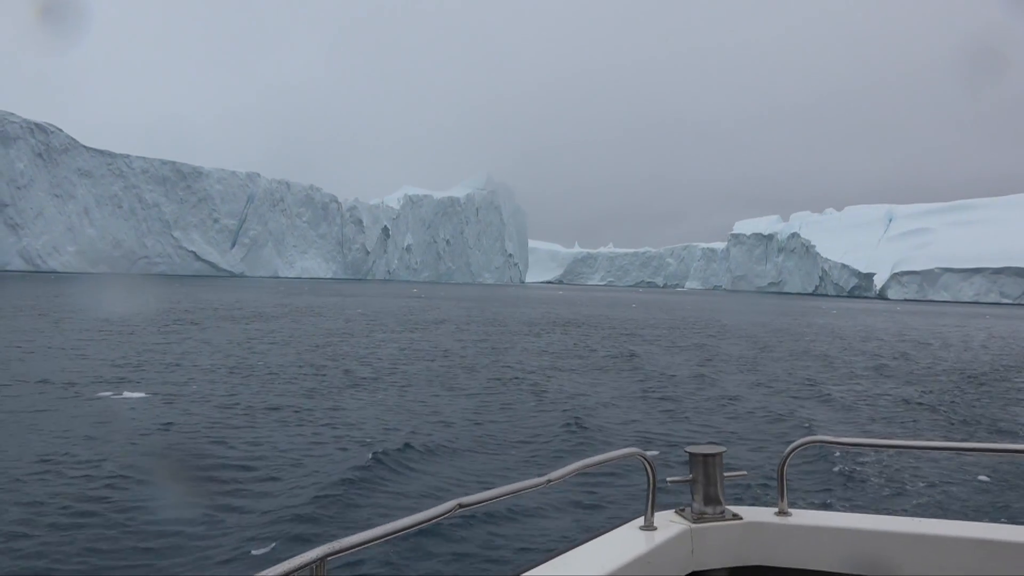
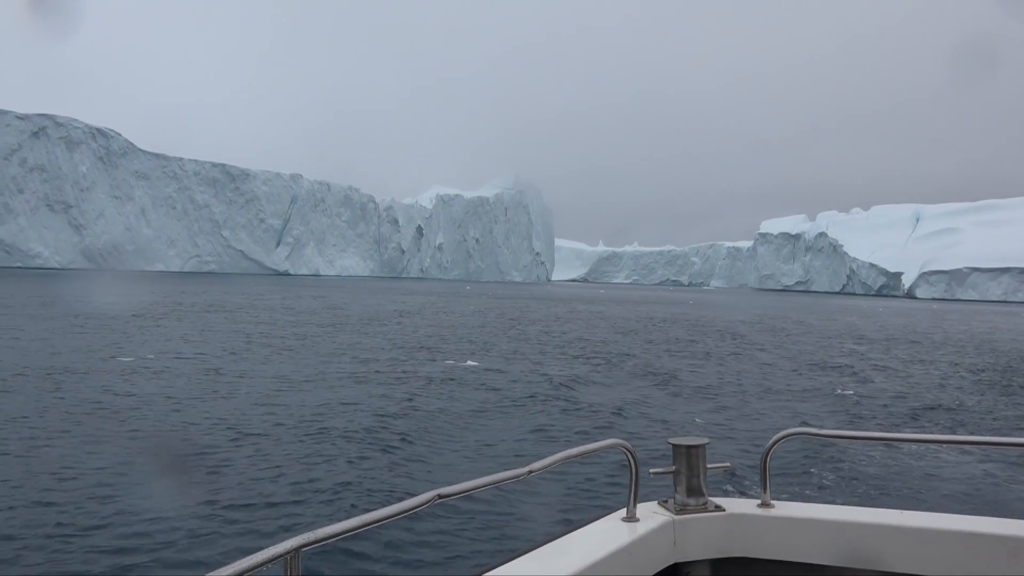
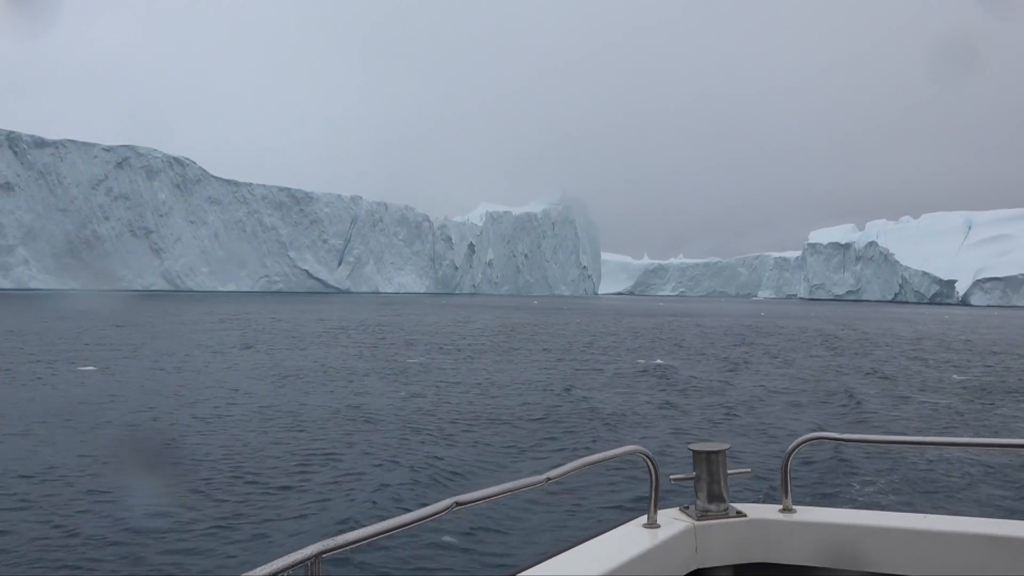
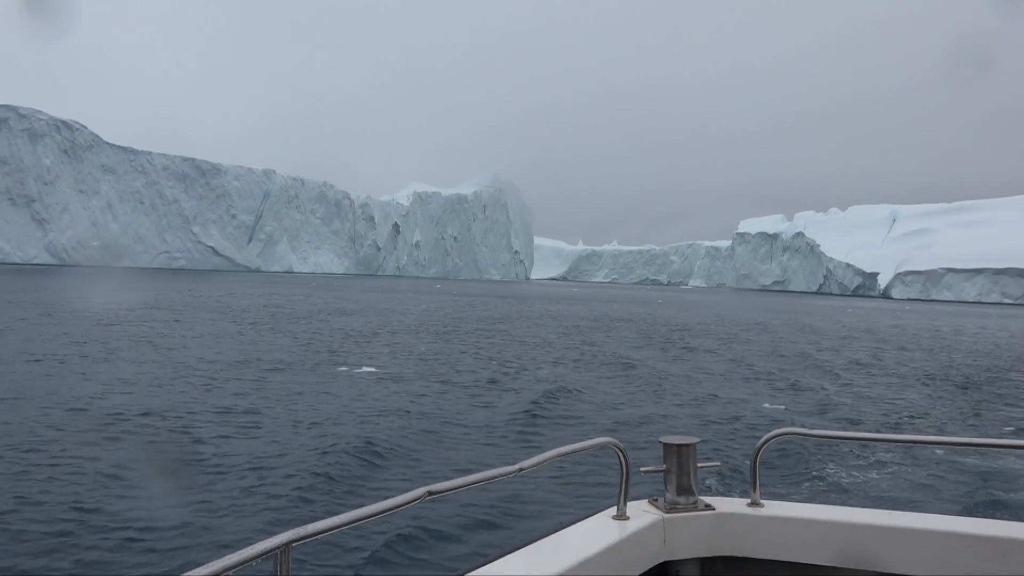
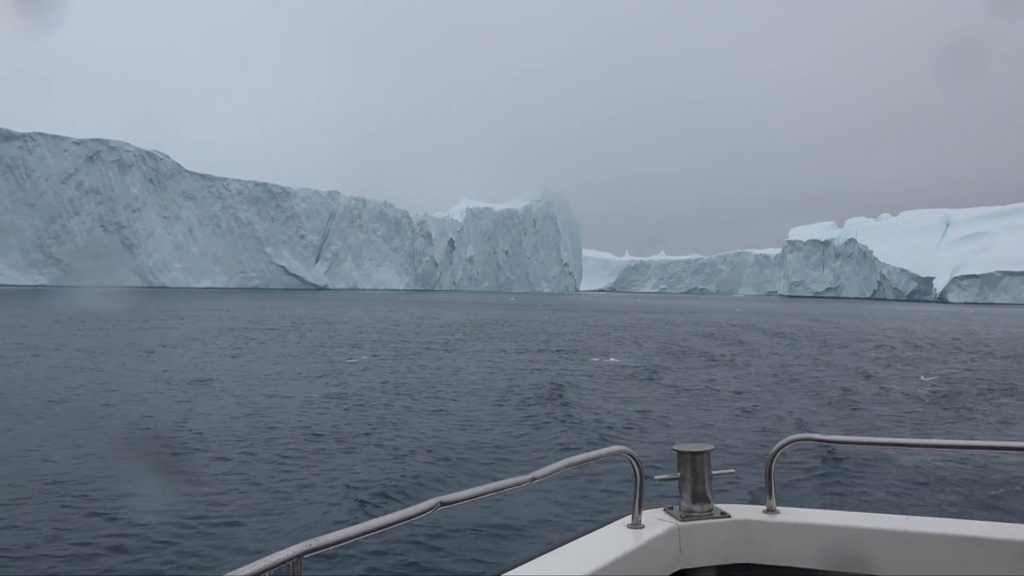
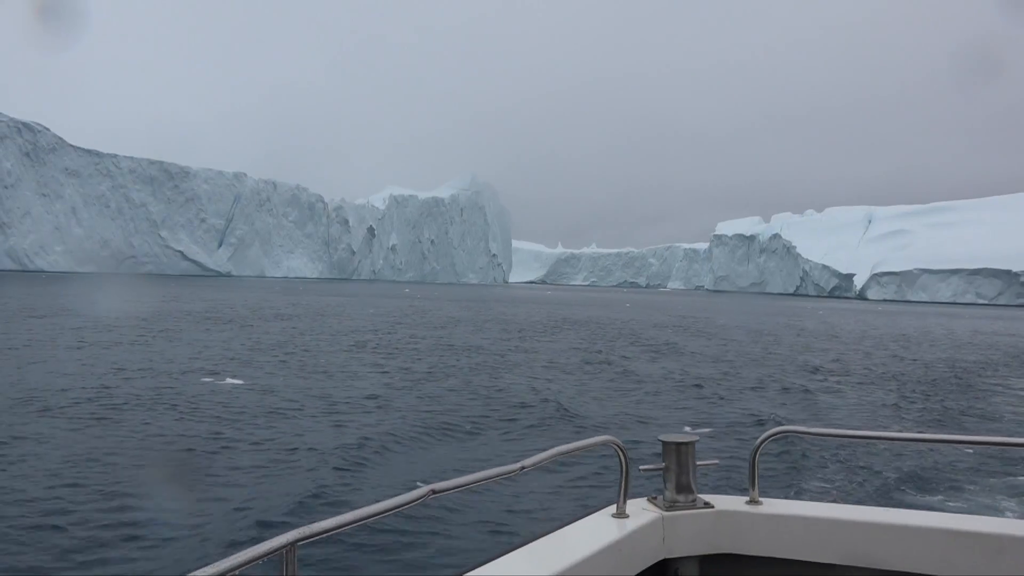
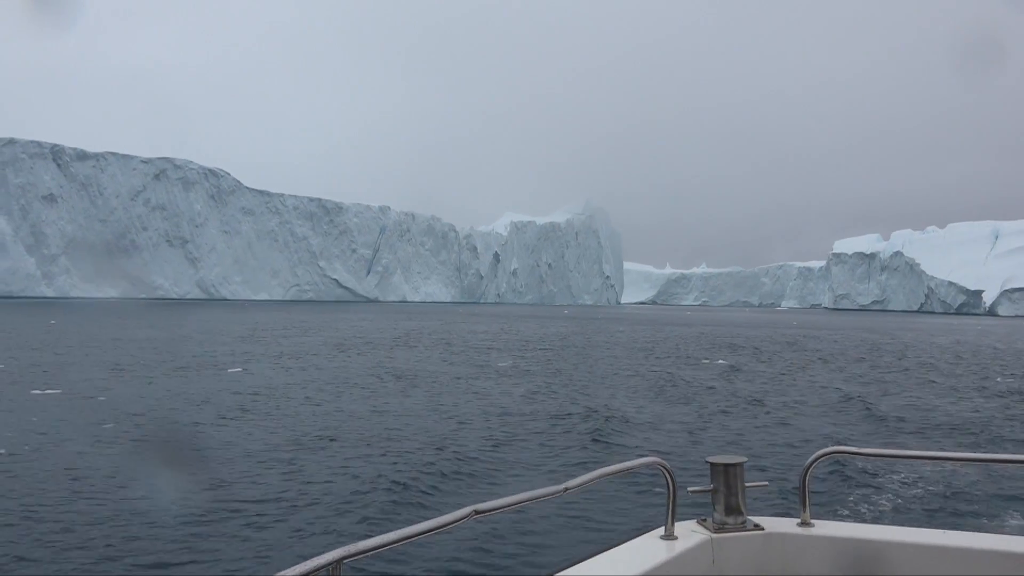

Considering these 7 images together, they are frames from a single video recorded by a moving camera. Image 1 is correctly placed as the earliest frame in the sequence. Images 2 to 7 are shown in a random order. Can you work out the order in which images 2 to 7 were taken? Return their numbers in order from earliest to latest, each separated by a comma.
6, 4, 2, 5, 3, 7
